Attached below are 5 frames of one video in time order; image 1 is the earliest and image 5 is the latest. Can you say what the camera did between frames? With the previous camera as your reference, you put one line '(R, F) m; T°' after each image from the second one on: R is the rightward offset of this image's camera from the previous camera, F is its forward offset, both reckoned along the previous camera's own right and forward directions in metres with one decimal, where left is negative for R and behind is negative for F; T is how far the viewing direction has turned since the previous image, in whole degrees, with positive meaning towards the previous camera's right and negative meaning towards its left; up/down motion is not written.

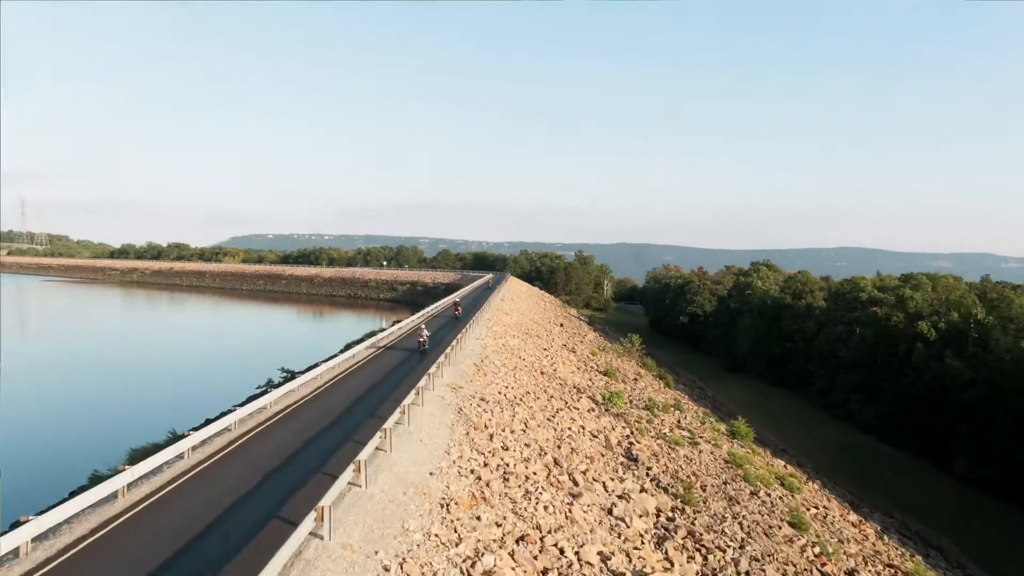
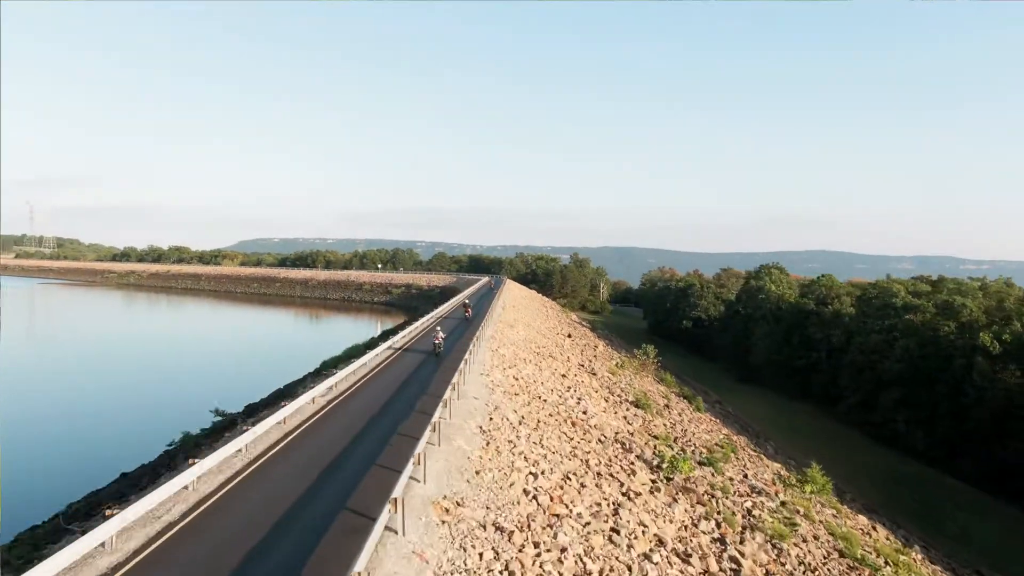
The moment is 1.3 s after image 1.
(-0.6, +5.6) m; +1°
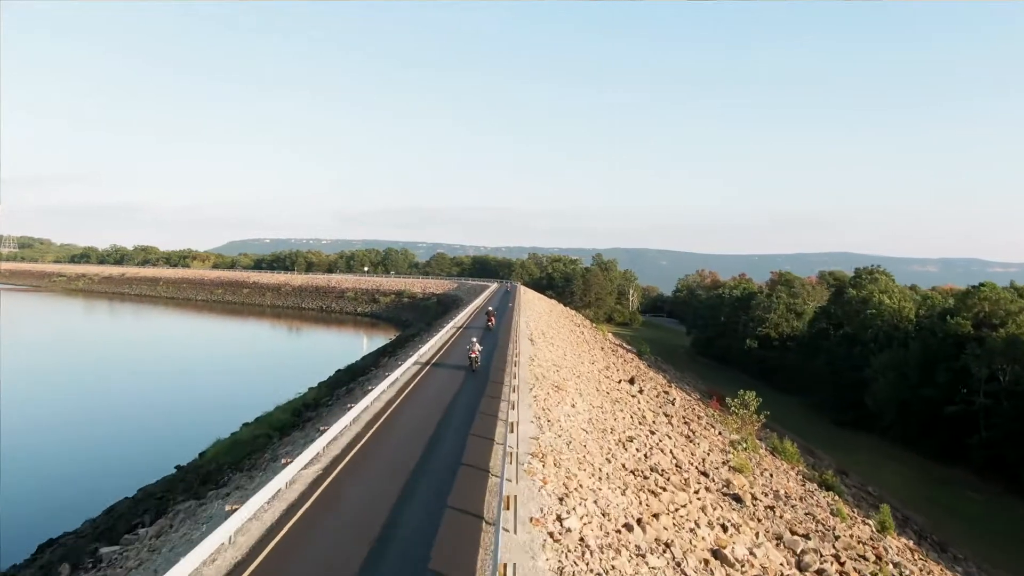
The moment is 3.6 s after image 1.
(-1.0, +12.0) m; 0°
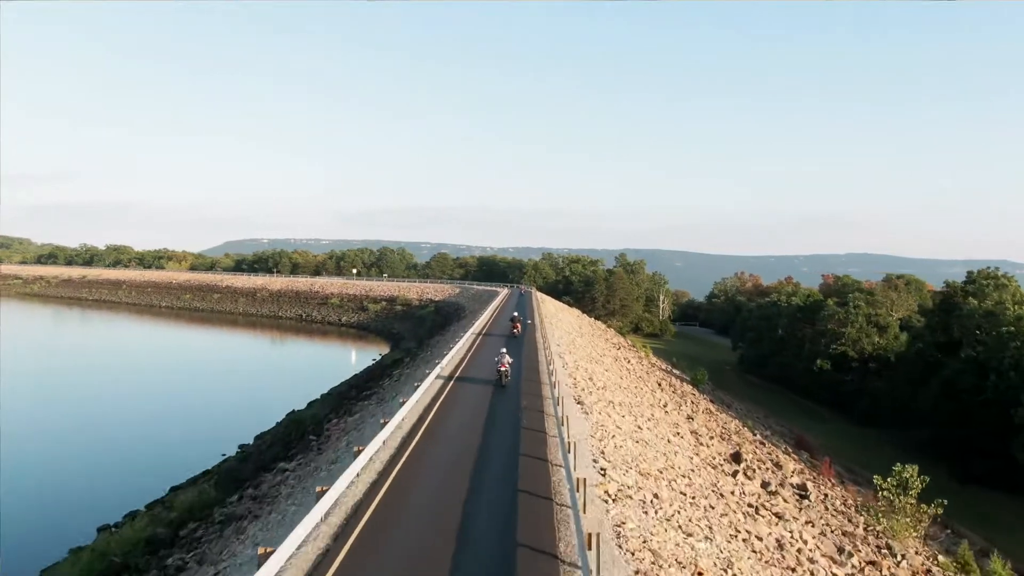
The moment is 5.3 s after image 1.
(-0.5, +8.4) m; -1°
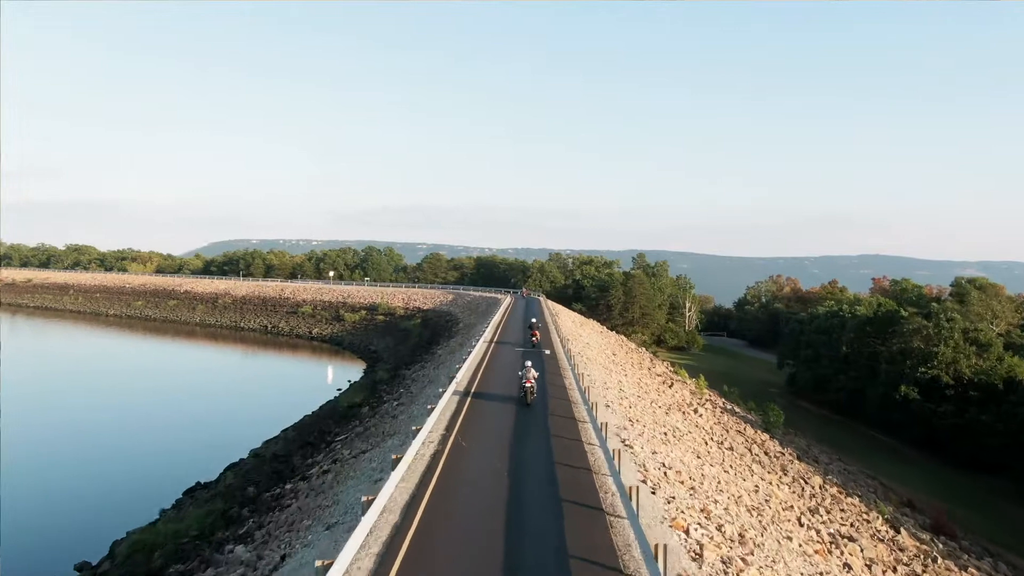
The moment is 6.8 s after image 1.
(-0.3, +7.3) m; 0°
